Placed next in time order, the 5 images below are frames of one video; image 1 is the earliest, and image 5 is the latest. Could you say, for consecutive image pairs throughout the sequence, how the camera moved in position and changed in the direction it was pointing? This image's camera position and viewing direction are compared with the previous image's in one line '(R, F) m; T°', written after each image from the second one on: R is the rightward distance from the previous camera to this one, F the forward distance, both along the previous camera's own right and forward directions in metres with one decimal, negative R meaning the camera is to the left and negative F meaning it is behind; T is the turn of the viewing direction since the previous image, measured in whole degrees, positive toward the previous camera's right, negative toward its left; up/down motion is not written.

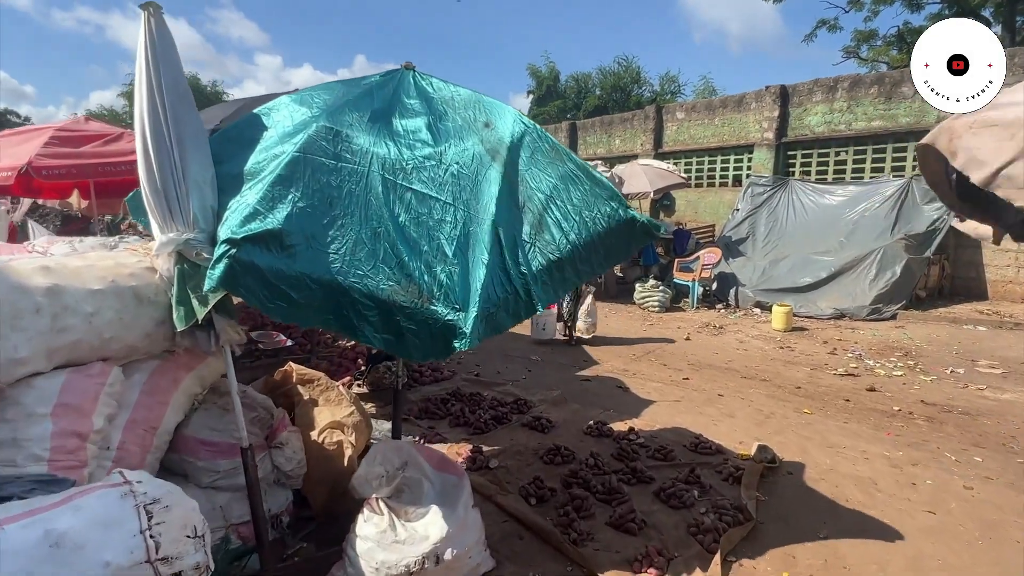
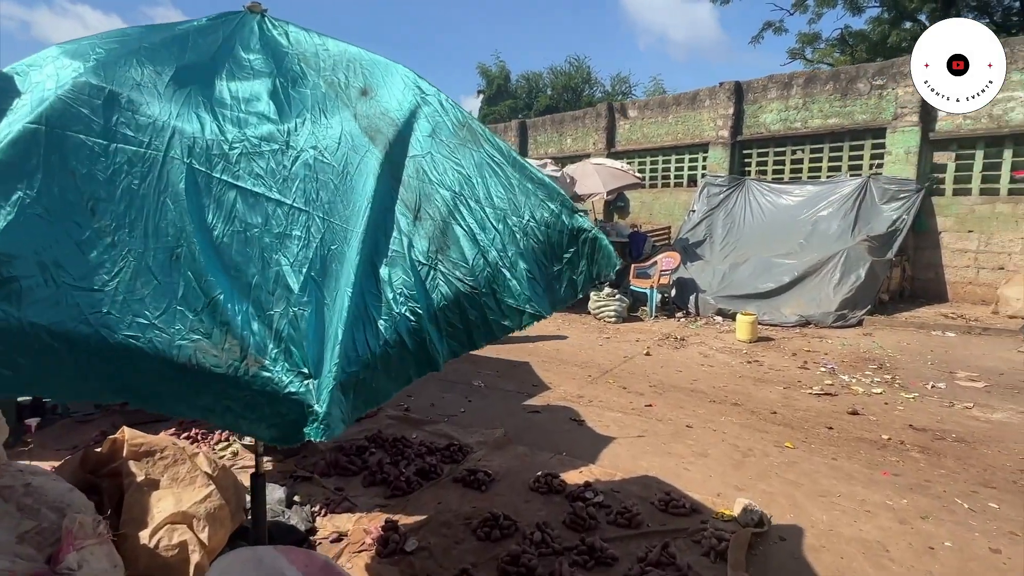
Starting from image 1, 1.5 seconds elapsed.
(+0.2, +0.9) m; +4°
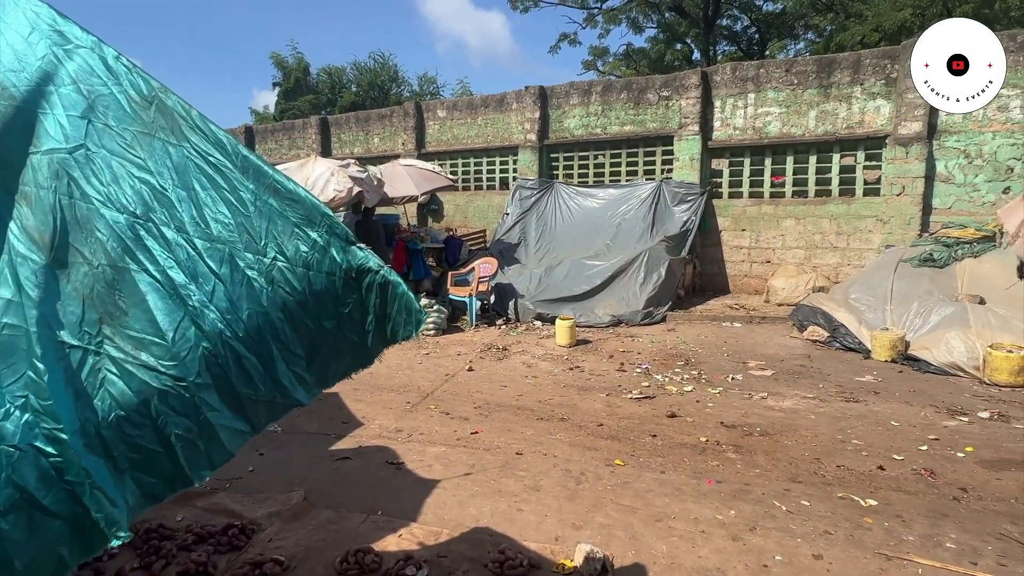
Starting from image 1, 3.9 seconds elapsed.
(+0.2, +0.6) m; +18°
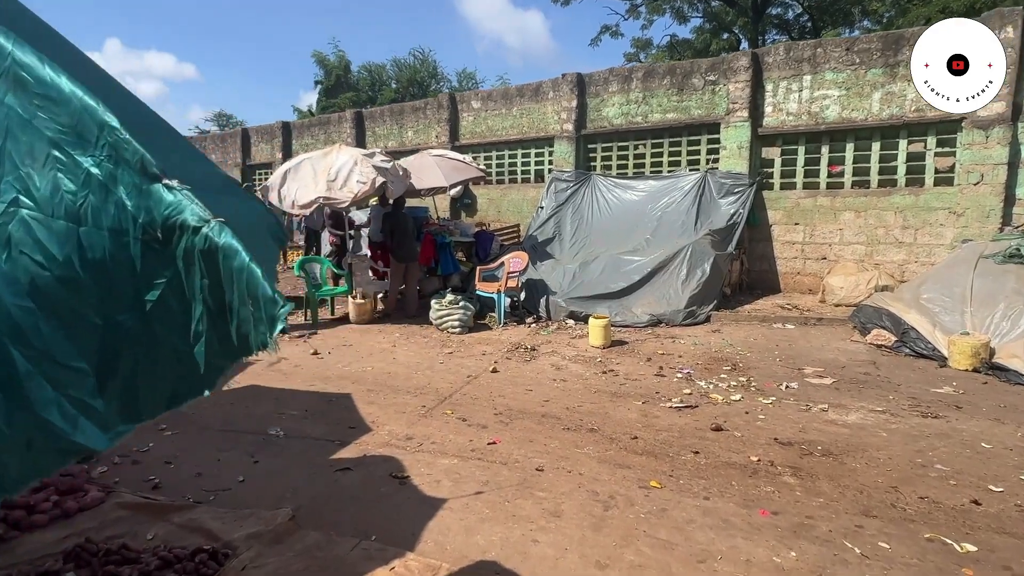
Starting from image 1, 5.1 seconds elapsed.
(+0.1, +0.6) m; -4°
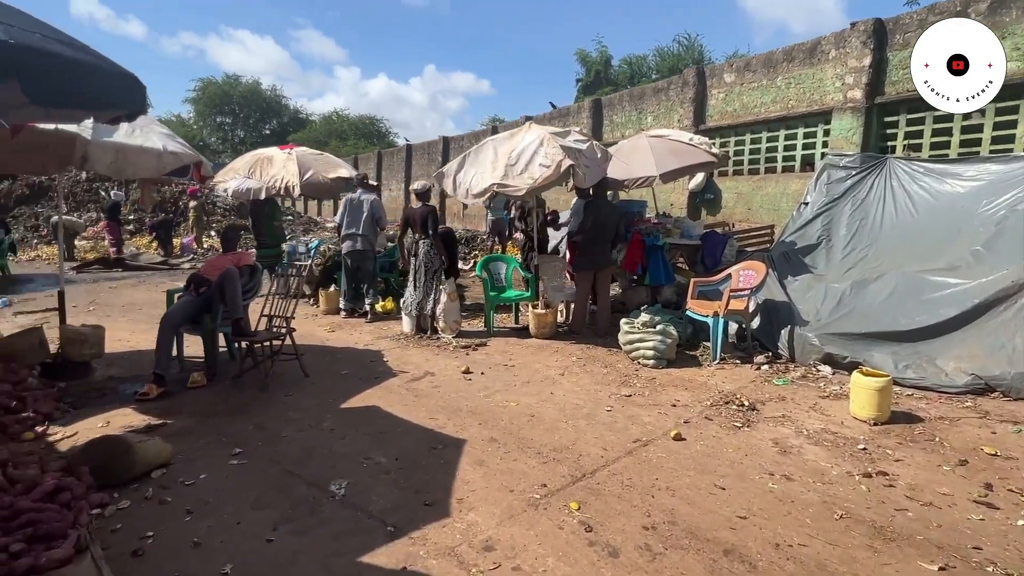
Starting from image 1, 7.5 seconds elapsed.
(+0.5, +2.0) m; -25°
